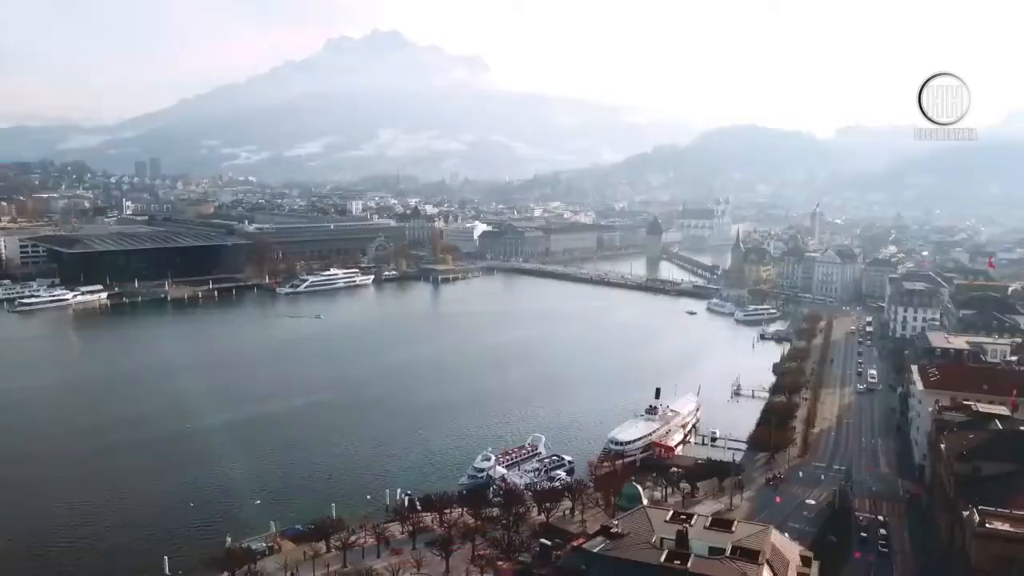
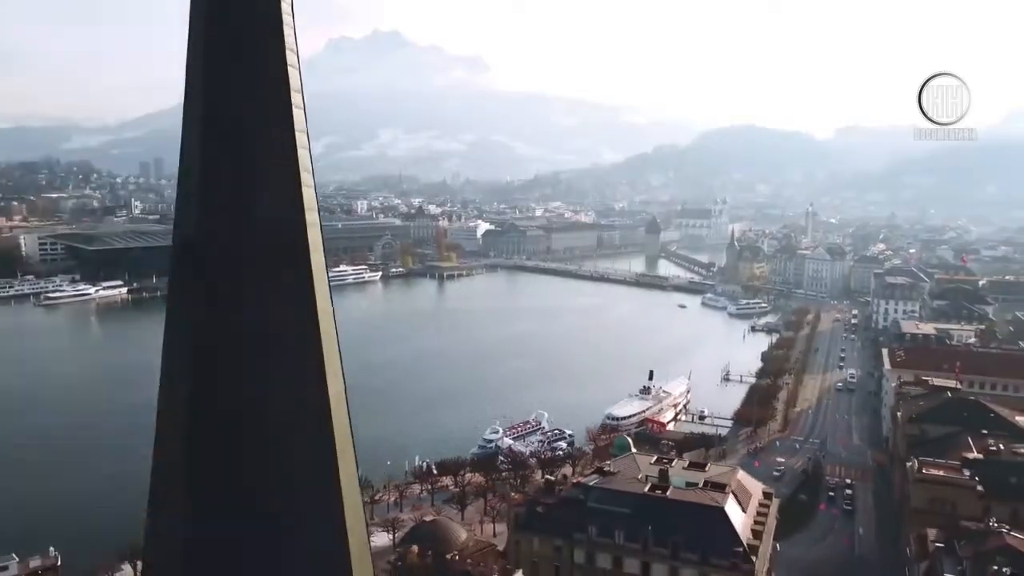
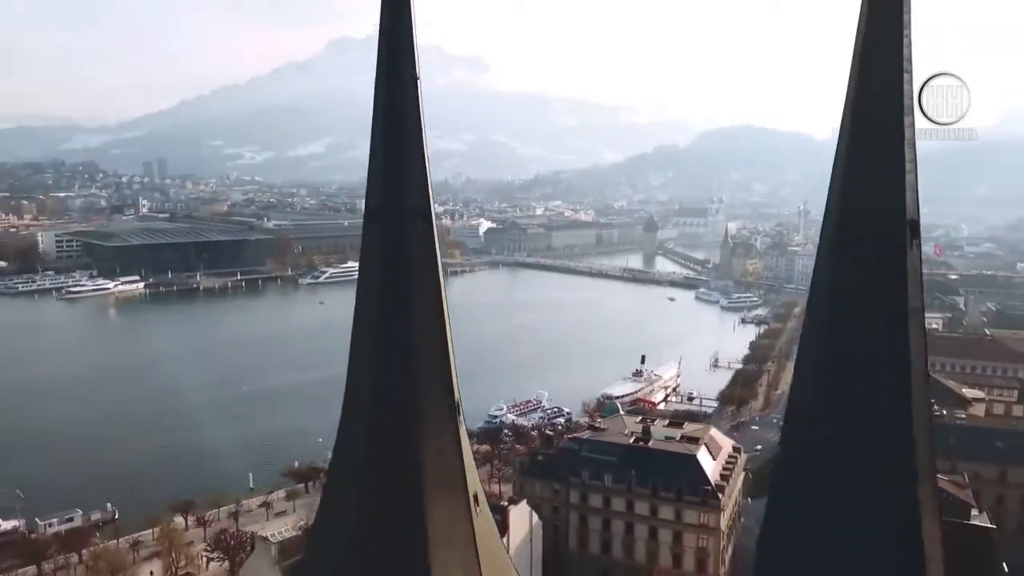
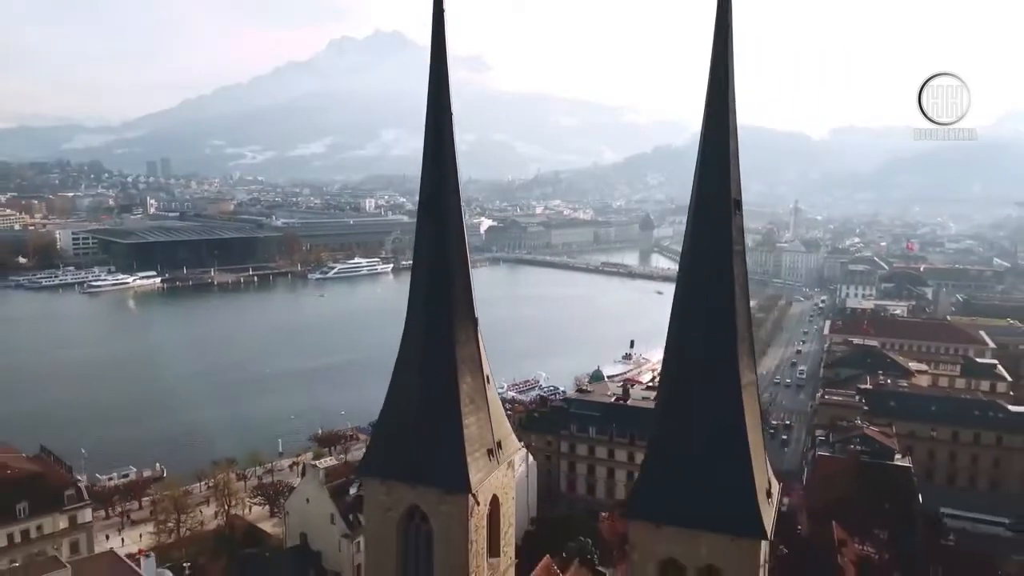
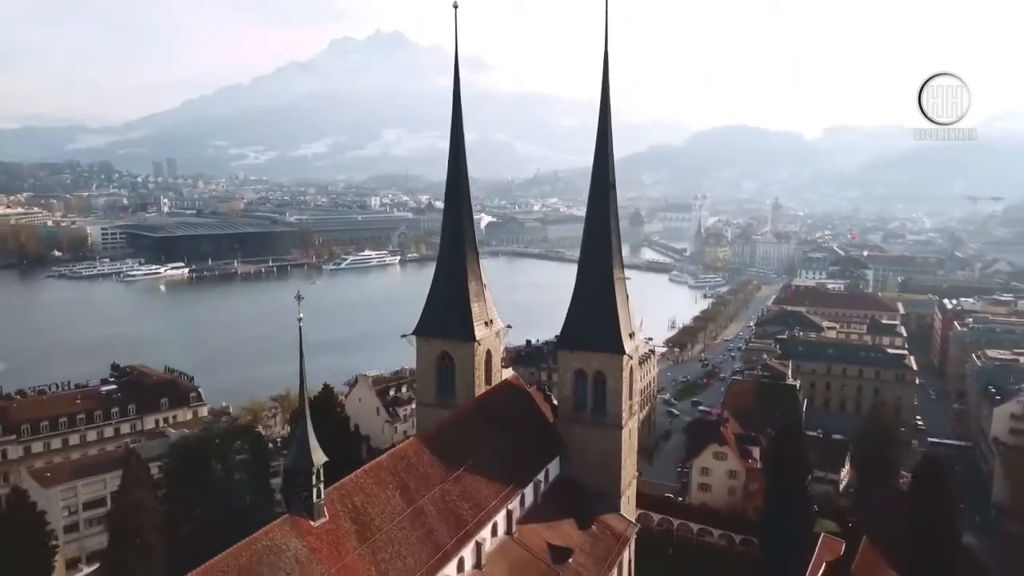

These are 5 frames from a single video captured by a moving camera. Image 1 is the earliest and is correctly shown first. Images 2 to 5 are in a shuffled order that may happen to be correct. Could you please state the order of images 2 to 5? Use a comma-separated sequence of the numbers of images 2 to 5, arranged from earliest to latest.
2, 3, 4, 5
